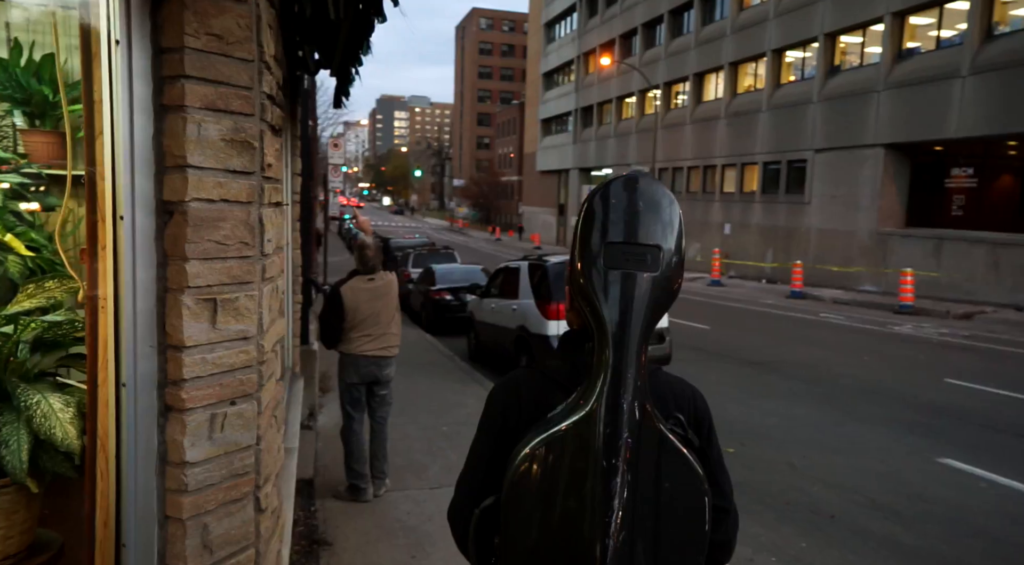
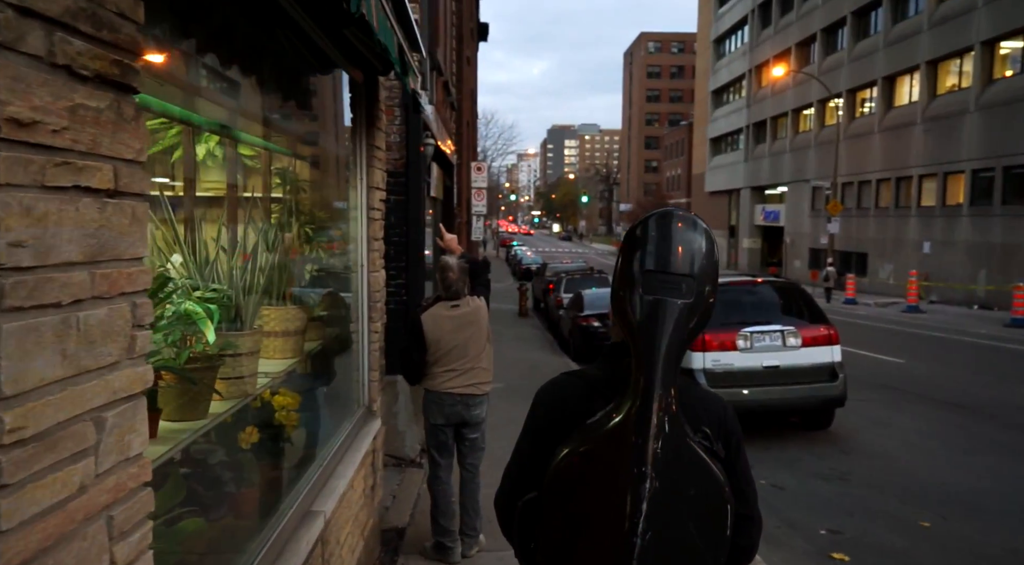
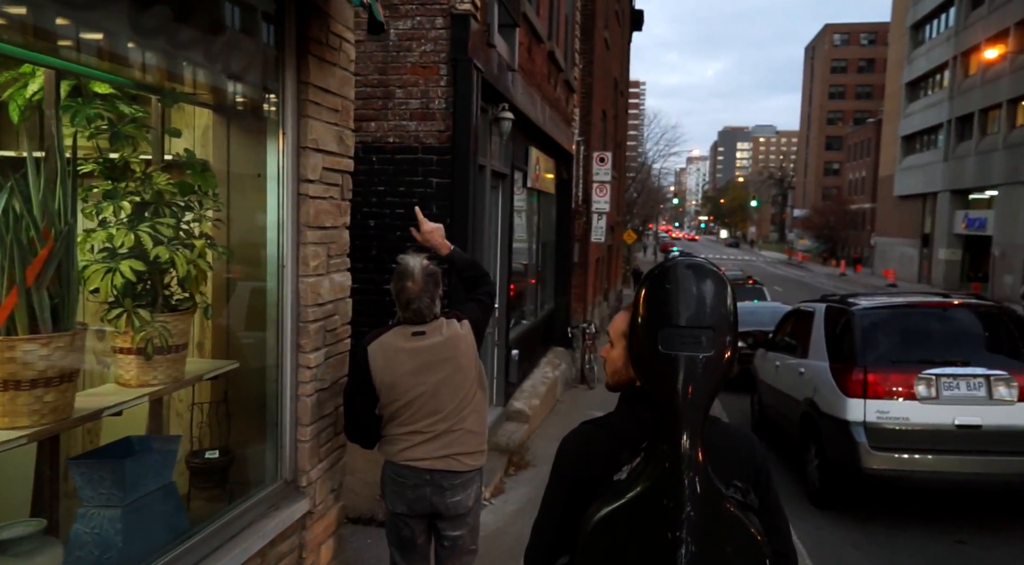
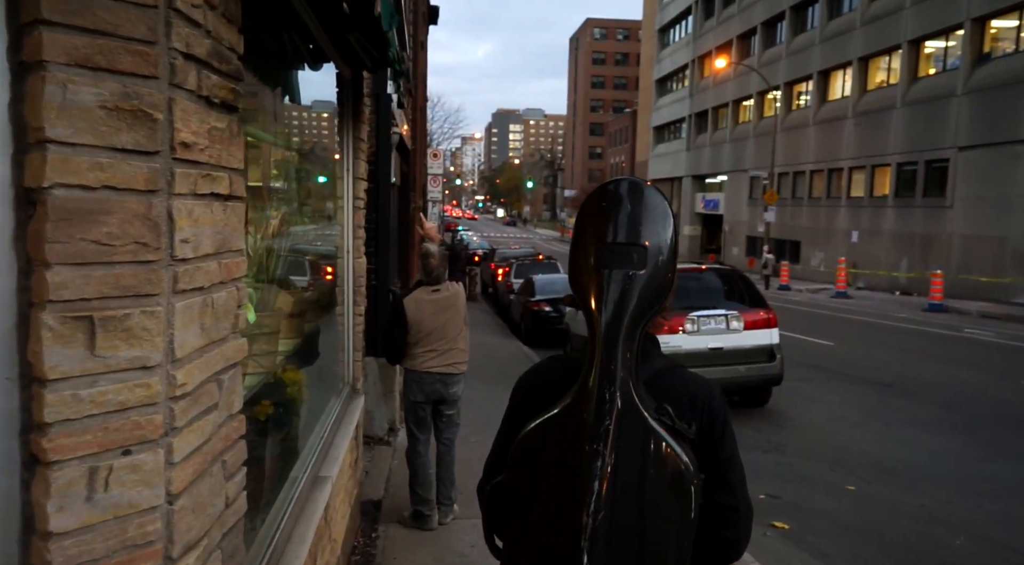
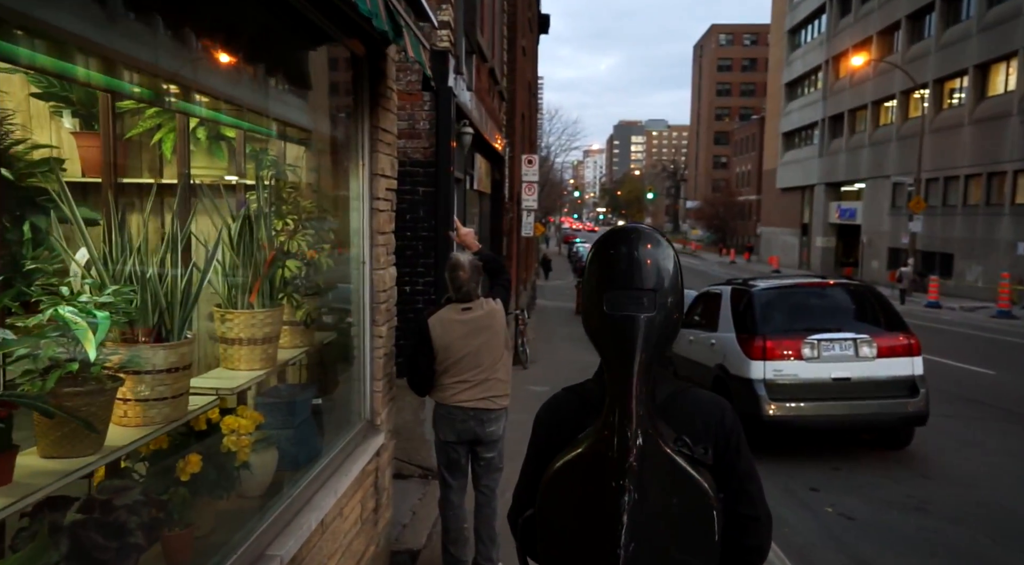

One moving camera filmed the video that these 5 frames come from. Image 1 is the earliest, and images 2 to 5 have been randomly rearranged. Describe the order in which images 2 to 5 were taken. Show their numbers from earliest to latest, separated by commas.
4, 2, 5, 3
